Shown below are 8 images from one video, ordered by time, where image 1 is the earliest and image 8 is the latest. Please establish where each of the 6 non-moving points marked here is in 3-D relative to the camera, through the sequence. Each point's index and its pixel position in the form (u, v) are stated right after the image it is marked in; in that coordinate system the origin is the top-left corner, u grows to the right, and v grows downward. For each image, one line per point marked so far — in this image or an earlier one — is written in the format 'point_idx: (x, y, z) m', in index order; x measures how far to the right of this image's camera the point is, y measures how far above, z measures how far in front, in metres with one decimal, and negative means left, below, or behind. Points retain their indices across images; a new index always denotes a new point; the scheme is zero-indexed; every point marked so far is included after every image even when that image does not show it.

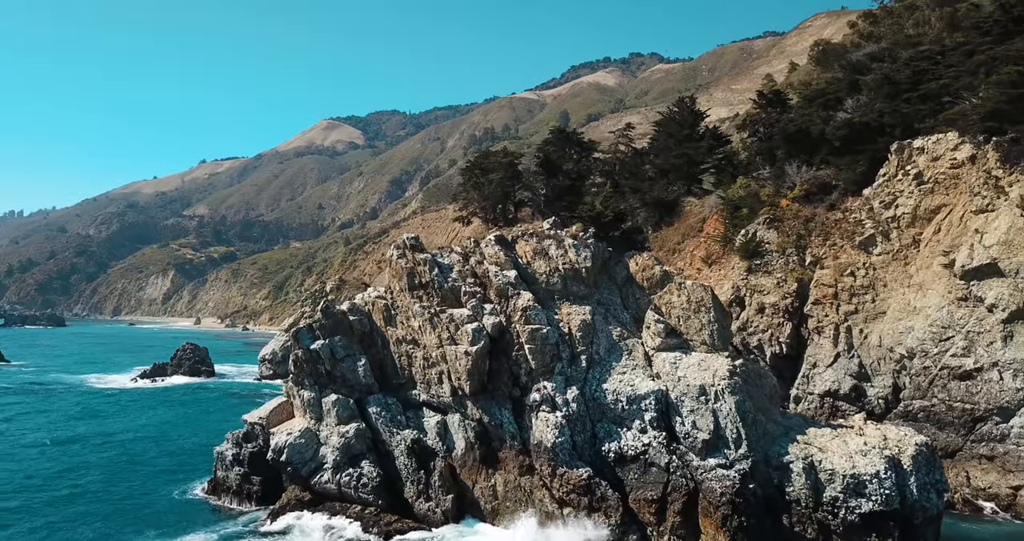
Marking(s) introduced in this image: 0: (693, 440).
0: (+3.8, -3.5, +15.8) m
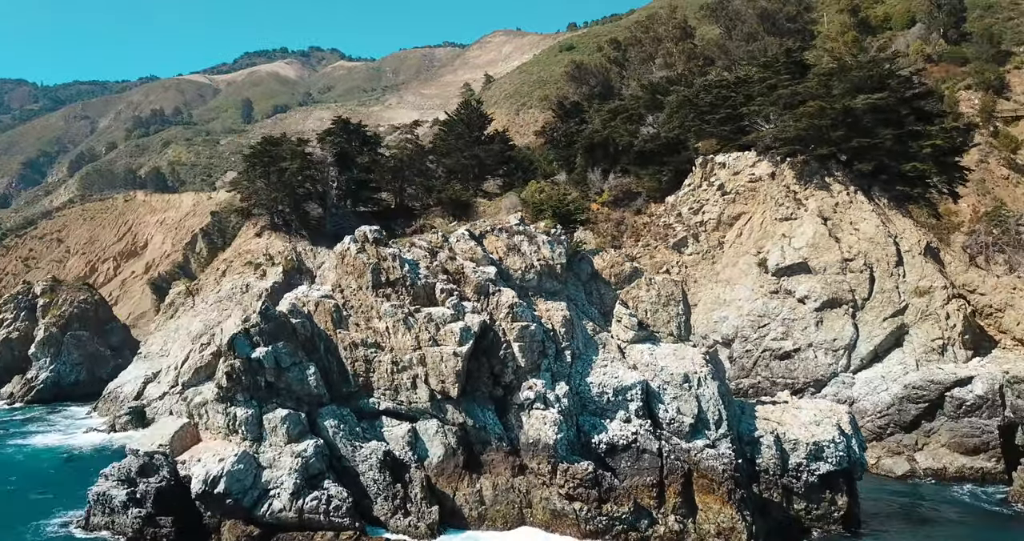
0: (+3.8, -3.4, +17.0) m
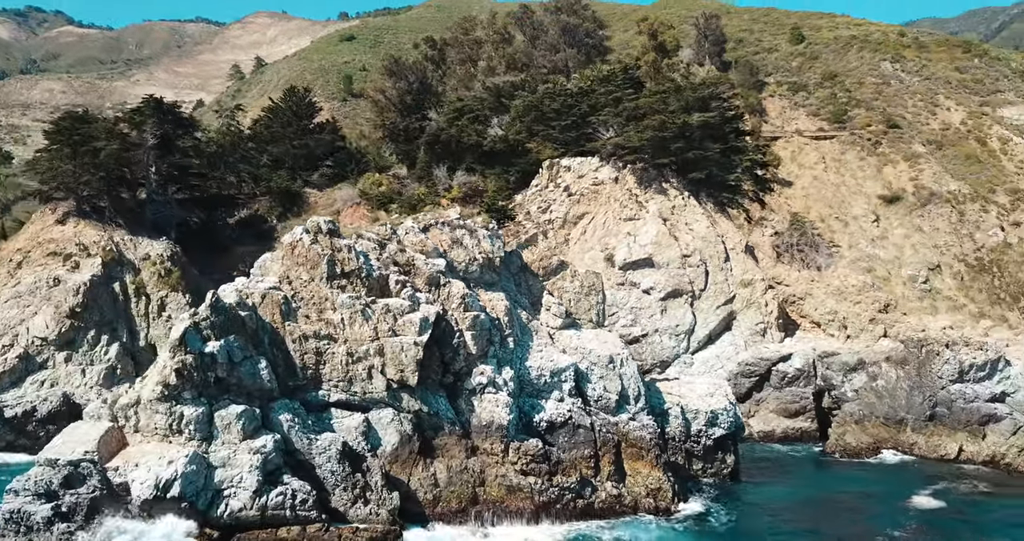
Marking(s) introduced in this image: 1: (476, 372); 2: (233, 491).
0: (+2.3, -3.3, +19.0) m
1: (-0.8, -2.4, +17.9) m
2: (-5.6, -4.5, +15.3) m
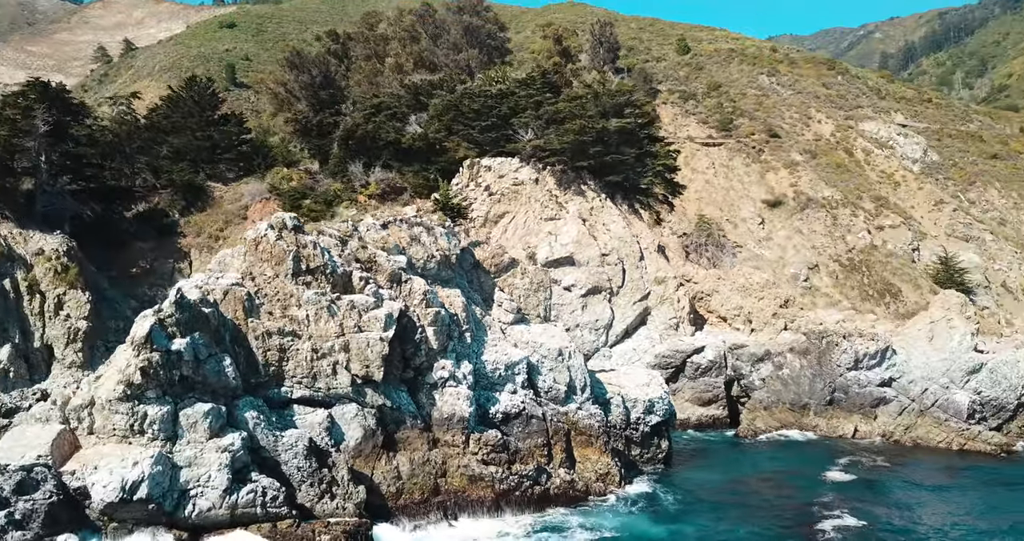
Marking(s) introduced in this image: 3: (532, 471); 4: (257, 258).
0: (+1.1, -3.2, +20.0) m
1: (-1.8, -2.3, +18.4) m
2: (-6.2, -4.4, +15.0) m
3: (+0.5, -4.9, +18.3) m
4: (-5.9, +0.3, +17.7) m
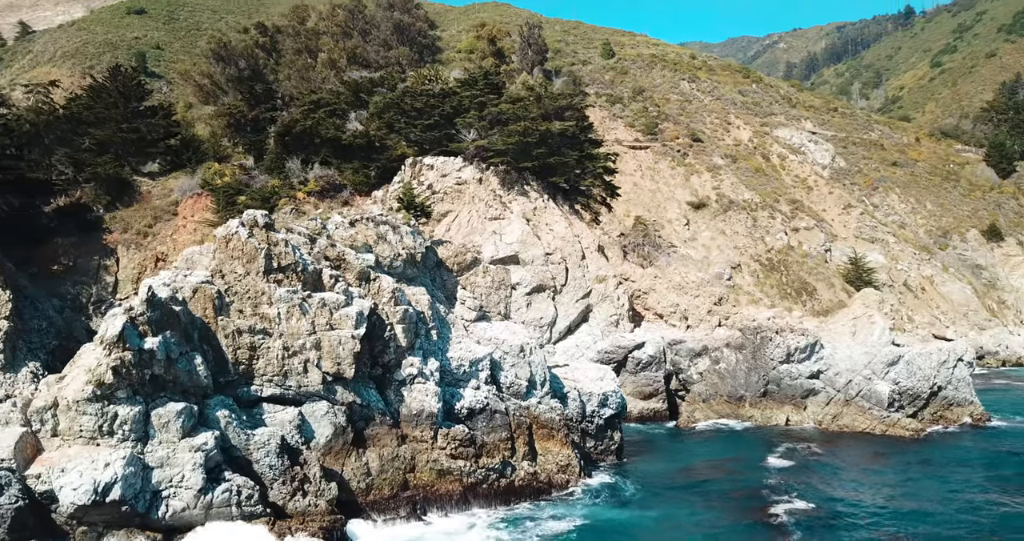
0: (+0.1, -3.2, +20.5) m
1: (-2.6, -2.3, +18.7) m
2: (-6.6, -4.3, +14.8) m
3: (-0.4, -4.8, +18.8) m
4: (-6.6, +0.4, +17.5) m
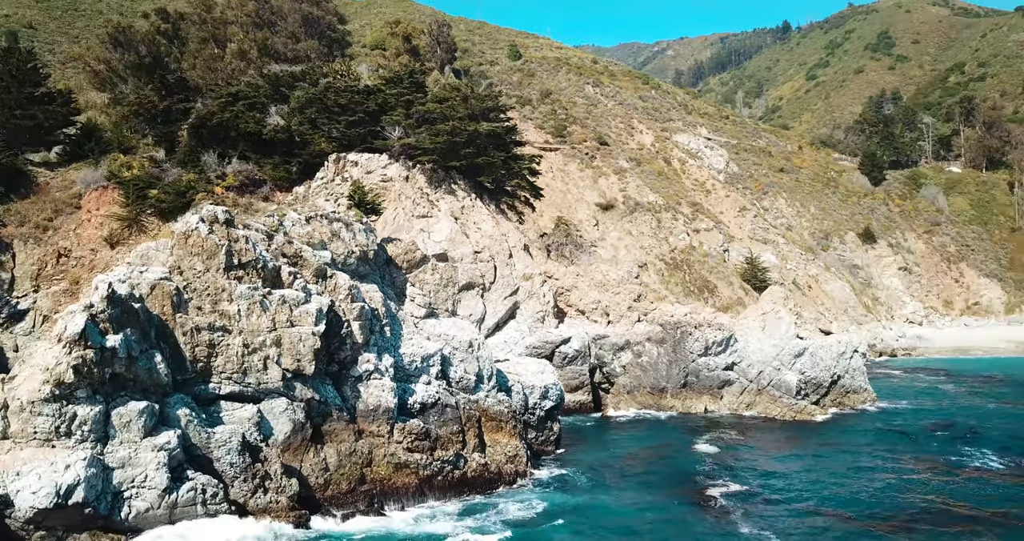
0: (-1.3, -3.1, +21.1) m
1: (-3.8, -2.2, +18.9) m
2: (-7.2, -4.3, +14.6) m
3: (-1.6, -4.8, +19.4) m
4: (-7.6, +0.4, +17.2) m
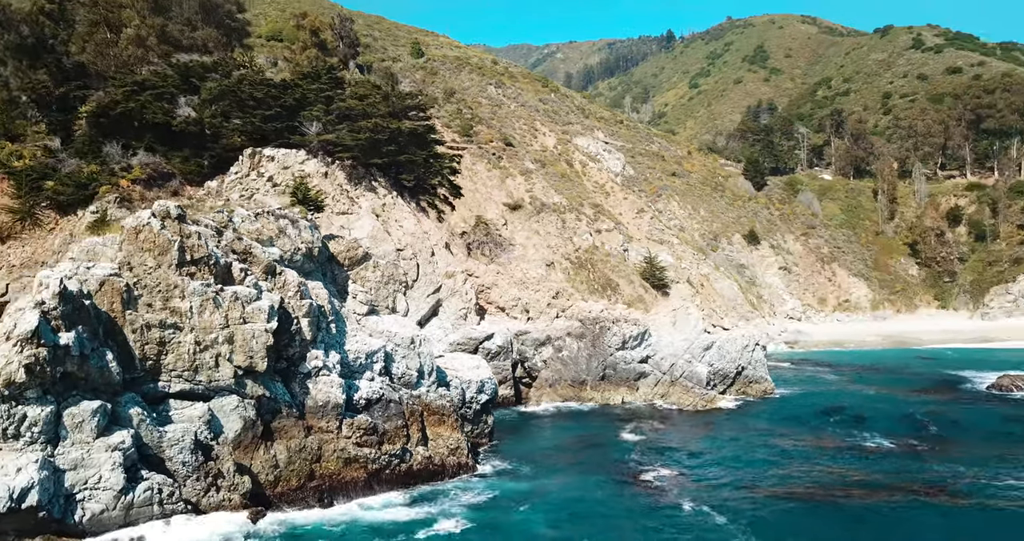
0: (-3.0, -3.0, +21.5) m
1: (-5.1, -2.2, +19.0) m
2: (-7.9, -4.2, +14.2) m
3: (-3.0, -4.7, +19.8) m
4: (-8.6, +0.5, +16.7) m
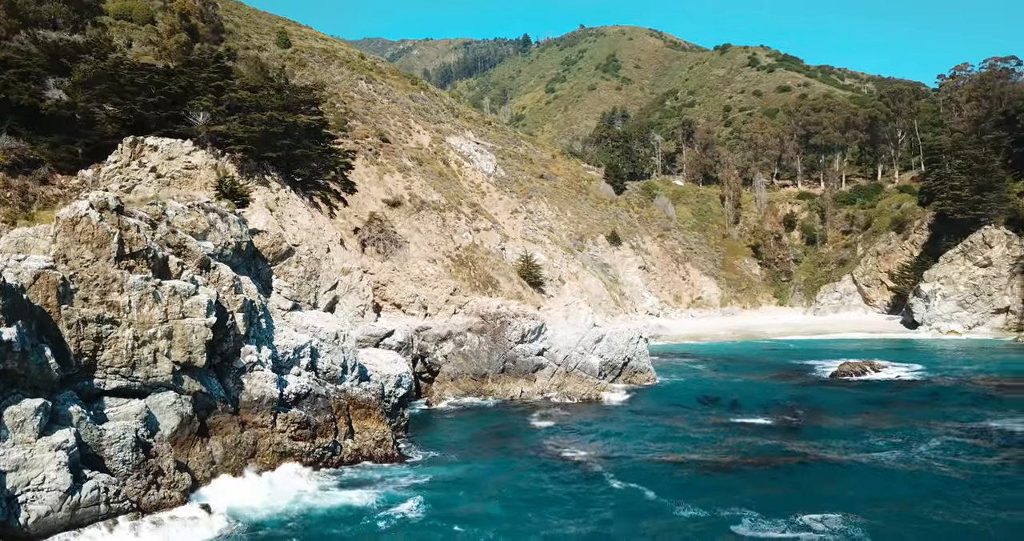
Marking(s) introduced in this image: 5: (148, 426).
0: (-5.2, -2.9, +21.8) m
1: (-6.7, -2.0, +18.8) m
2: (-8.5, -4.0, +13.6) m
3: (-4.8, -4.6, +20.0) m
4: (-9.7, +0.7, +16.0) m
5: (-7.8, -3.4, +16.3) m
